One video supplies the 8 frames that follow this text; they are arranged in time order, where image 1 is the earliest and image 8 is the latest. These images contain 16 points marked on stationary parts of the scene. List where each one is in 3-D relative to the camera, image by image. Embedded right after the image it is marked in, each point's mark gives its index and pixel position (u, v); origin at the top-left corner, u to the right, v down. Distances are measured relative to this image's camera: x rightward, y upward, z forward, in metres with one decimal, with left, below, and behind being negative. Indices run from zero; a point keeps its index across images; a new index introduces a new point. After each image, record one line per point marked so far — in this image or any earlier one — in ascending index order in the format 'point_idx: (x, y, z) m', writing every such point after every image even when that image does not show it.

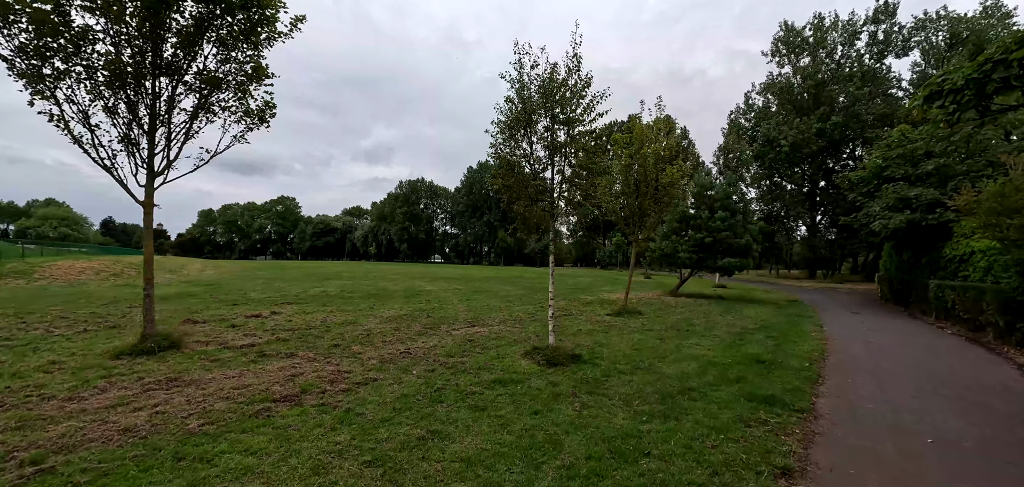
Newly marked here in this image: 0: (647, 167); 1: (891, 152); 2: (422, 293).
0: (+4.4, +2.5, +14.9) m
1: (+15.0, +3.6, +17.7) m
2: (-3.8, -2.2, +19.6) m
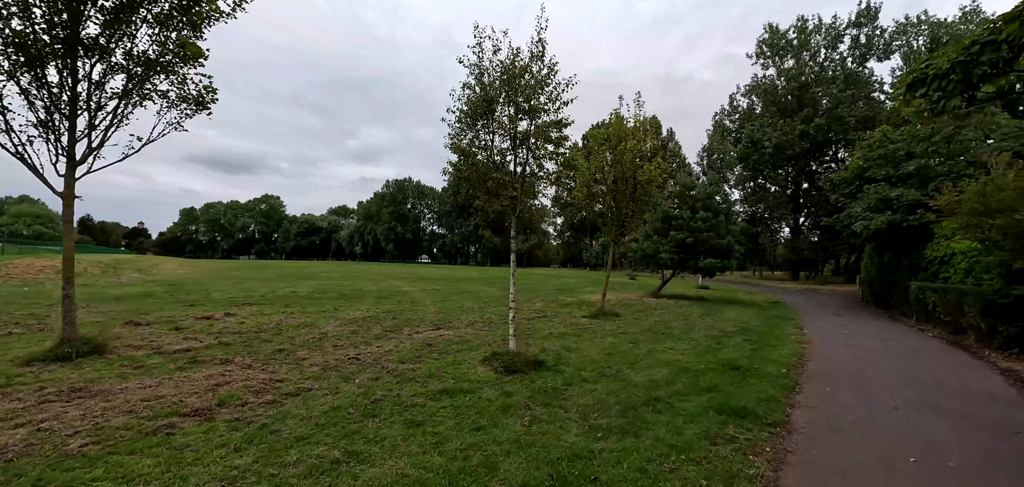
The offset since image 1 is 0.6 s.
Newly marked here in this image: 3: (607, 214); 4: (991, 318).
0: (+3.6, +2.5, +14.4) m
1: (+14.1, +3.5, +17.5) m
2: (-4.8, -2.1, +18.9) m
3: (+3.1, +1.0, +15.1) m
4: (+9.8, -1.5, +9.1) m
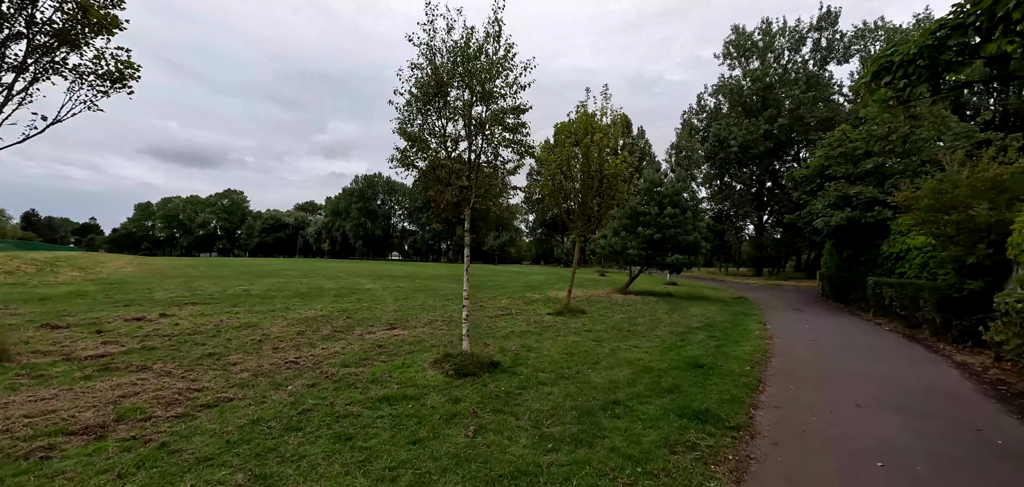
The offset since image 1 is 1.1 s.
0: (+2.4, +2.7, +14.1) m
1: (+12.8, +3.7, +17.9) m
2: (-6.2, -1.9, +18.1) m
3: (+1.9, +1.2, +14.8) m
4: (+9.0, -1.4, +9.3) m
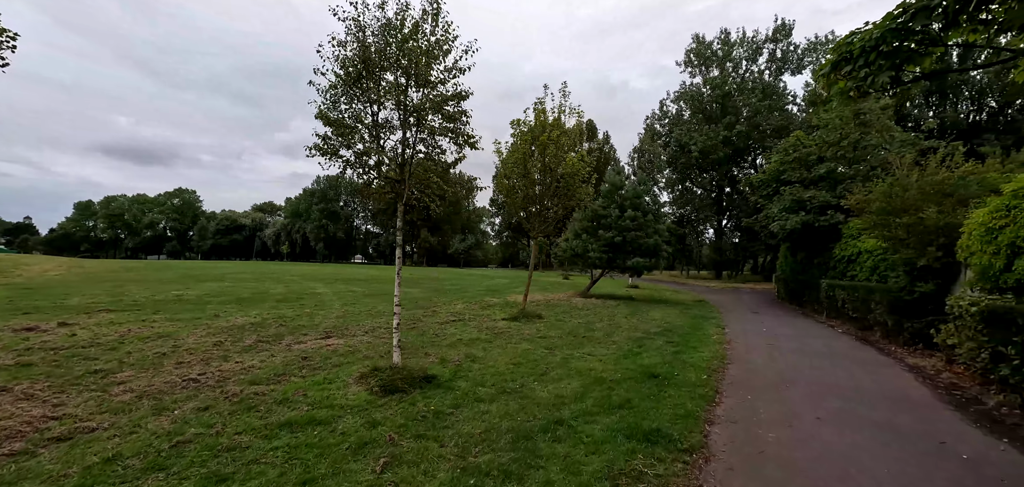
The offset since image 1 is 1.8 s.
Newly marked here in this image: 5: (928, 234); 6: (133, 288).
0: (+1.1, +2.6, +13.6) m
1: (+11.2, +3.5, +18.1) m
2: (-7.8, -2.0, +17.0) m
3: (+0.5, +1.1, +14.2) m
4: (+7.9, -1.5, +9.2) m
5: (+8.1, +0.2, +8.7) m
6: (-15.8, -1.8, +18.6) m
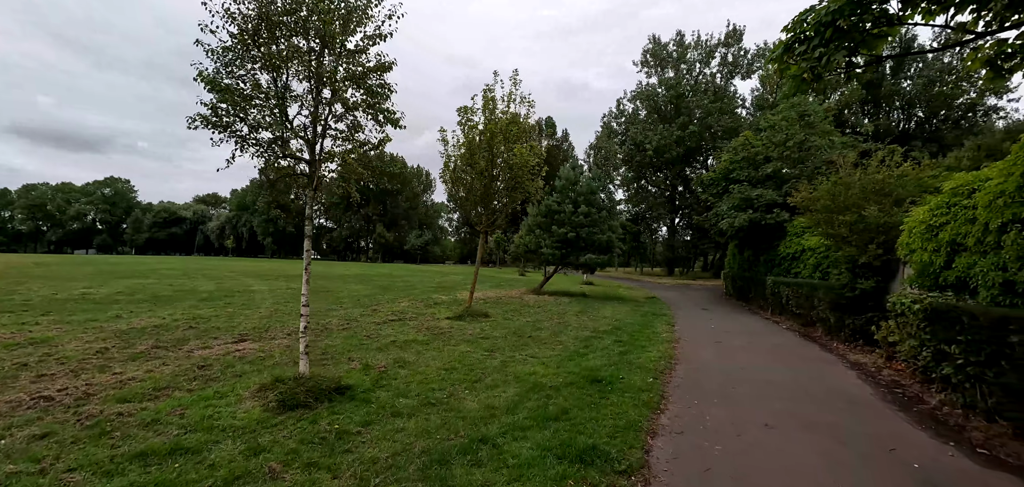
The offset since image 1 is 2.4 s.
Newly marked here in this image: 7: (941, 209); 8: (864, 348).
0: (-0.4, +2.8, +13.0) m
1: (+9.3, +3.6, +18.4) m
2: (-9.6, -1.8, +15.6) m
3: (-1.0, +1.2, +13.6) m
4: (+6.8, -1.4, +9.3) m
5: (+7.0, +0.2, +8.8) m
6: (-17.7, -1.5, +16.5) m
7: (+6.0, +0.5, +6.3) m
8: (+6.7, -2.0, +8.5) m
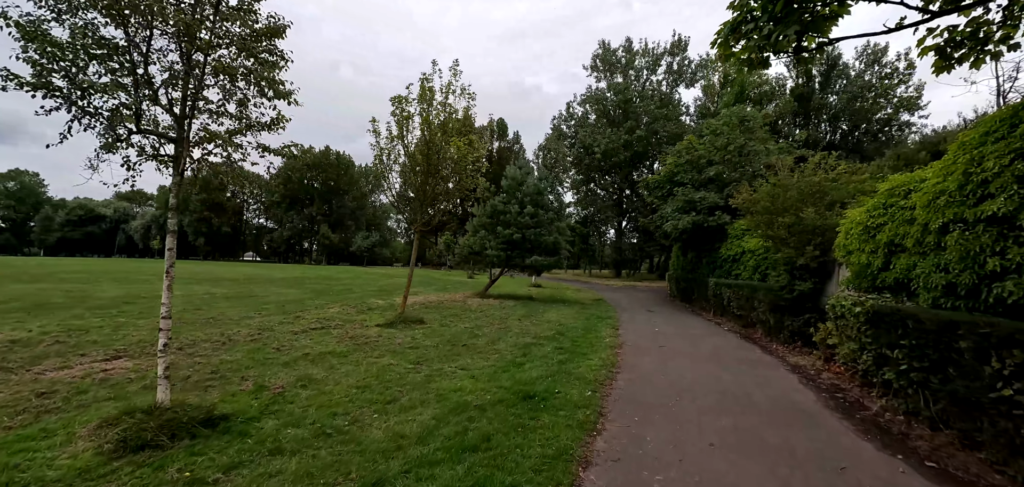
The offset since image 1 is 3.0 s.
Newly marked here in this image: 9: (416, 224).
0: (-2.0, +2.7, +12.2) m
1: (+7.0, +3.5, +18.6) m
2: (-11.4, -1.7, +13.8) m
3: (-2.7, +1.2, +12.7) m
4: (+5.5, -1.5, +9.2) m
5: (+5.8, +0.2, +8.8) m
6: (-19.6, -1.5, +13.9) m
7: (+5.1, +0.5, +6.2) m
8: (+5.5, -2.0, +8.4) m
9: (-2.6, +0.6, +12.9) m
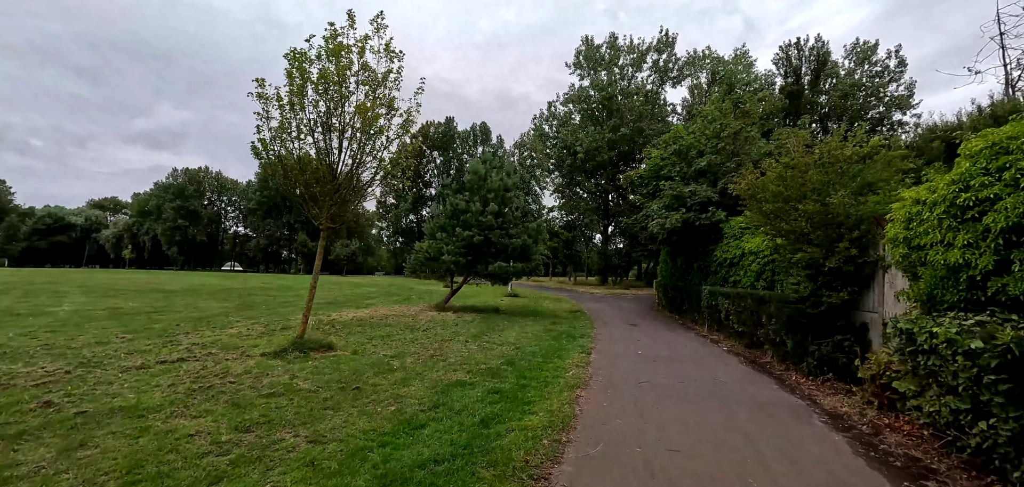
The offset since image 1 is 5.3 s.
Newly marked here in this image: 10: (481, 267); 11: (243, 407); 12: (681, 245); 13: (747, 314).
0: (-3.2, +2.7, +9.8) m
1: (+5.7, +3.4, +16.4) m
2: (-12.6, -1.9, +11.1) m
3: (-3.9, +1.2, +10.3) m
4: (+4.4, -1.4, +6.9) m
5: (+4.7, +0.3, +6.5) m
6: (-20.8, -1.6, +11.0) m
7: (+4.1, +0.6, +3.9) m
8: (+4.4, -2.0, +6.1) m
9: (-3.7, +0.5, +10.4) m
10: (-1.0, -0.8, +15.1) m
11: (-2.8, -1.7, +4.8) m
12: (+5.5, 0.0, +14.5) m
13: (+4.6, -1.4, +8.8) m
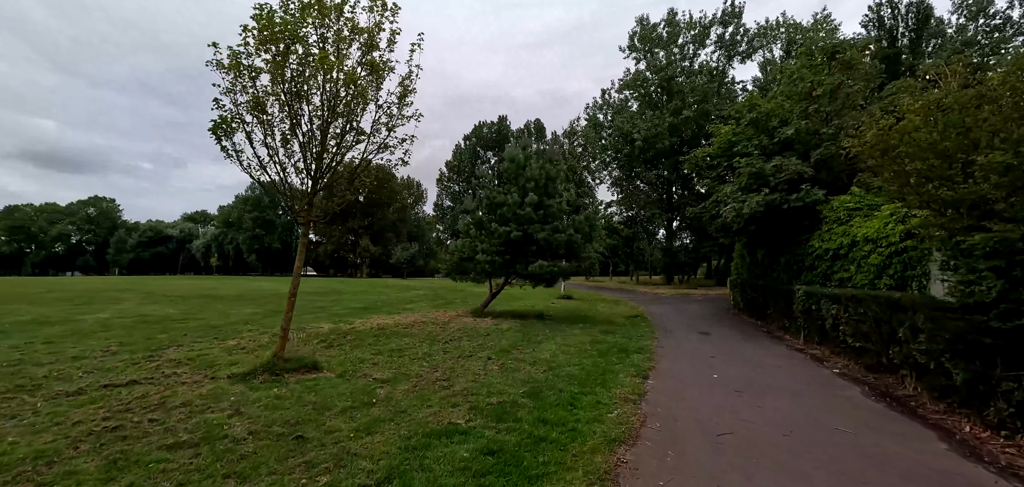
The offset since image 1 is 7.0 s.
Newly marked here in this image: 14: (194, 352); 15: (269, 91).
0: (-2.6, +2.7, +8.4) m
1: (+7.0, +3.7, +13.7) m
2: (-11.7, -2.1, +10.9) m
3: (-3.2, +1.2, +8.9) m
4: (+4.6, -1.2, +4.5) m
5: (+4.8, +0.5, +4.0) m
6: (-19.8, -2.0, +11.9) m
7: (+3.8, +0.8, +1.6) m
8: (+4.5, -1.7, +3.7) m
9: (-3.1, +0.5, +9.1) m
10: (+0.4, -0.7, +13.3) m
11: (-2.8, -1.7, +3.3) m
12: (+6.7, +0.3, +11.9) m
13: (+5.1, -1.2, +6.3) m
14: (-5.3, -1.9, +7.5) m
15: (-3.4, +2.1, +6.3) m
